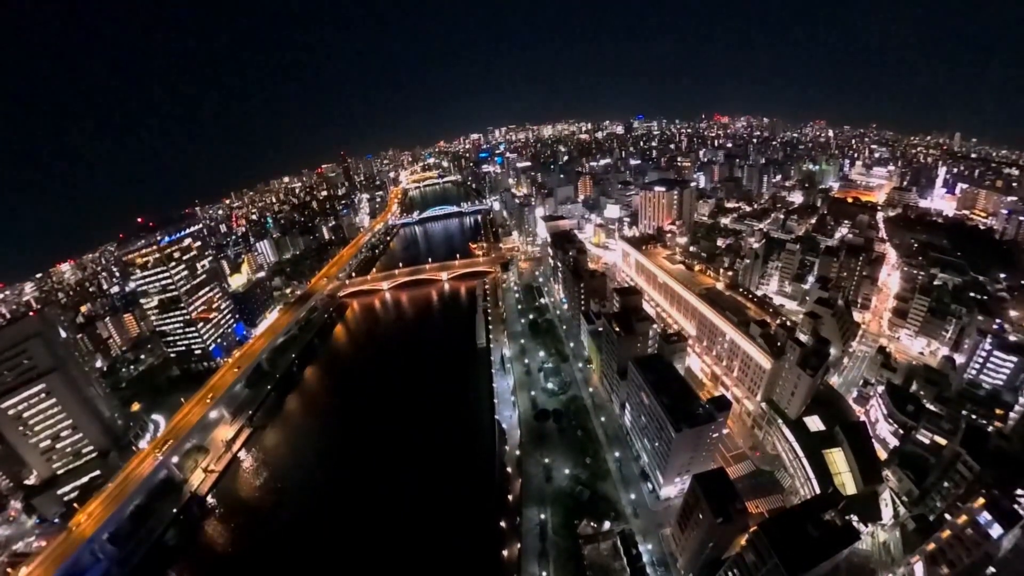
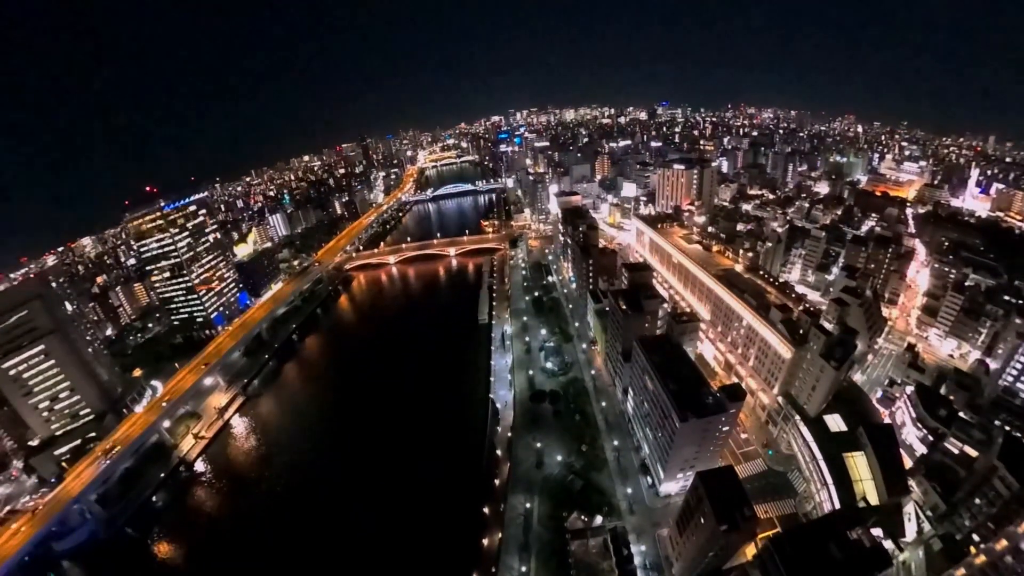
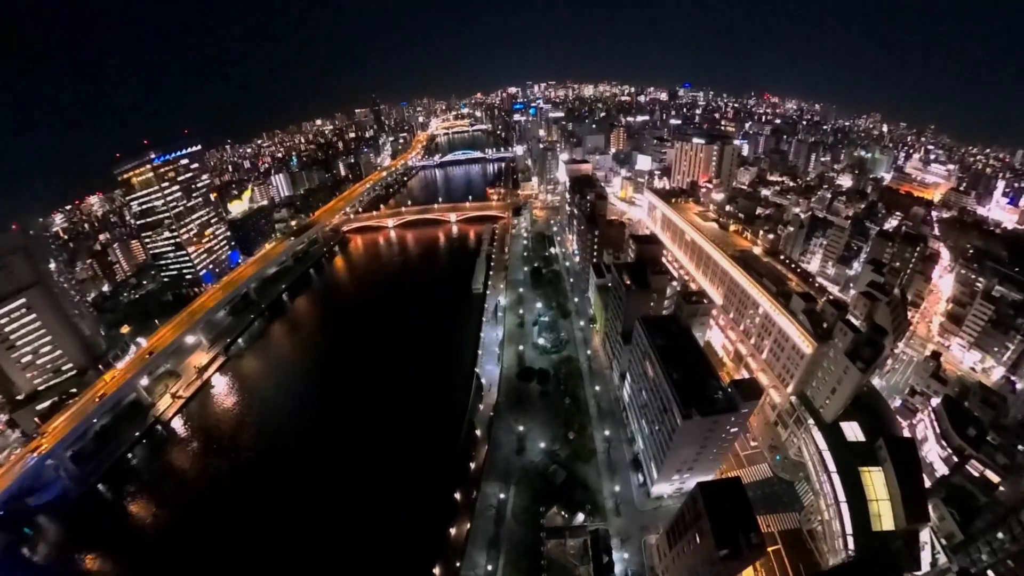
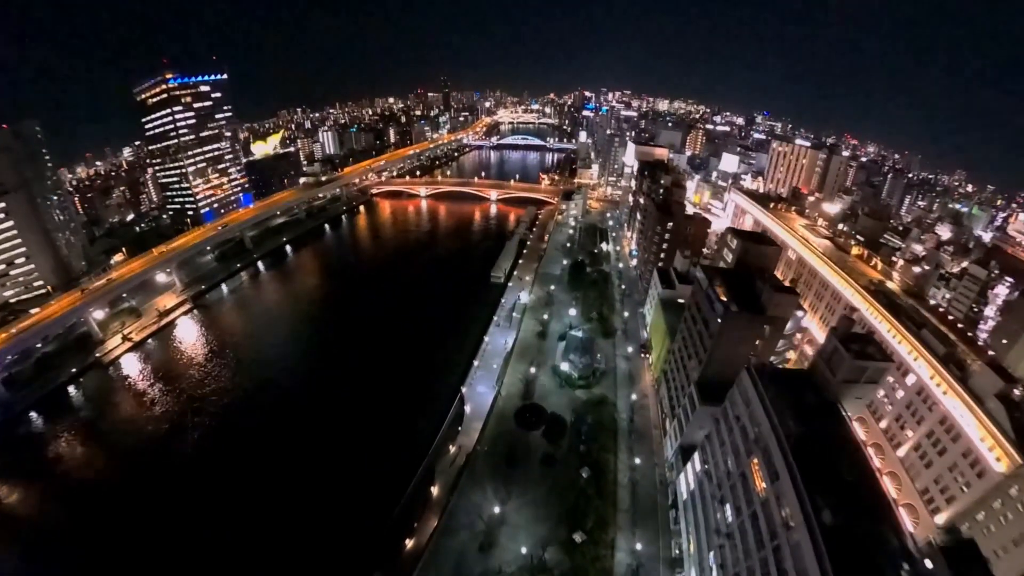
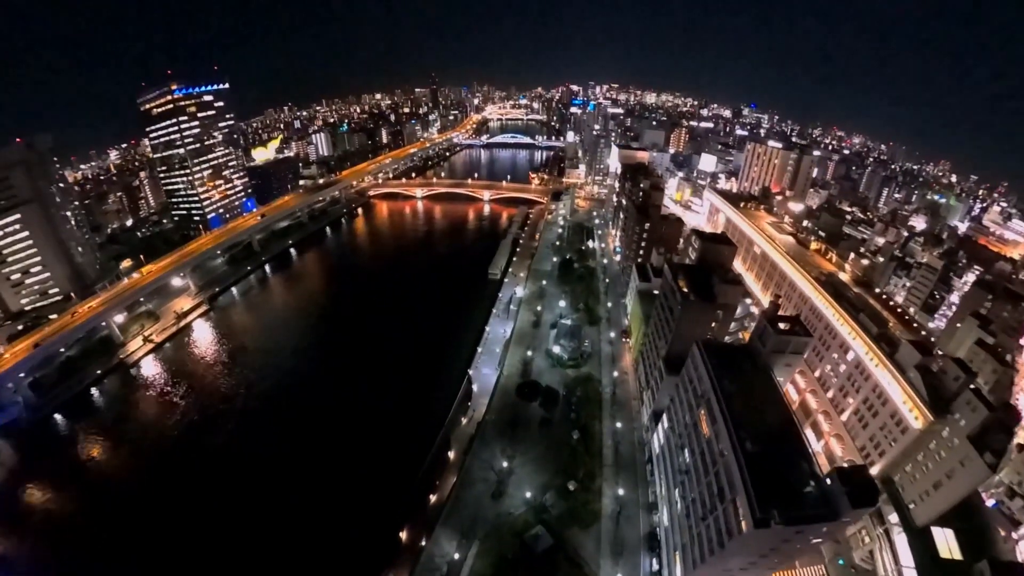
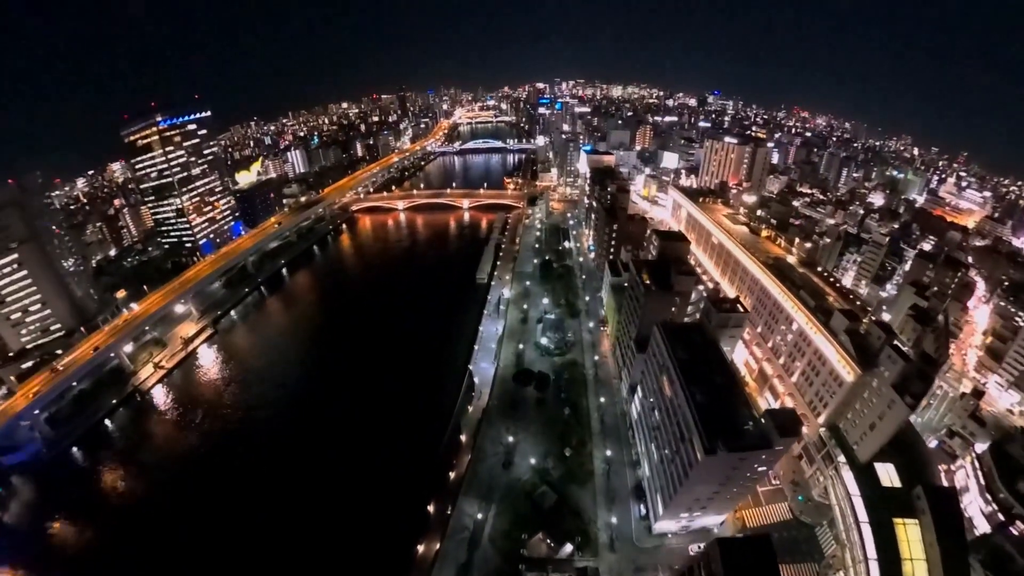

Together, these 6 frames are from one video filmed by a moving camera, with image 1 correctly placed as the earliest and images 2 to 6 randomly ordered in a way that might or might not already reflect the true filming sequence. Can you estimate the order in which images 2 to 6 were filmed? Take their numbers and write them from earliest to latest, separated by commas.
2, 3, 6, 5, 4
